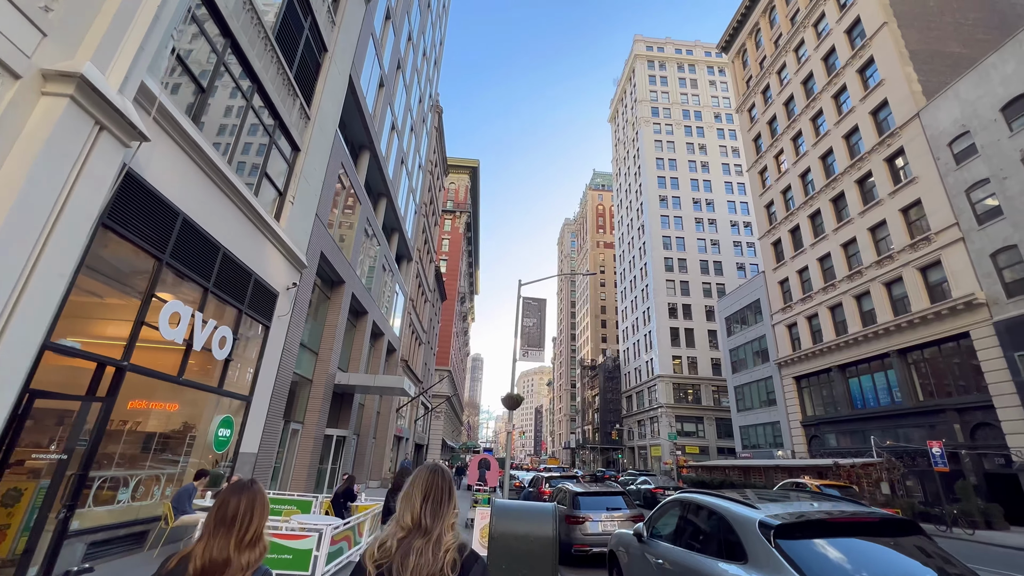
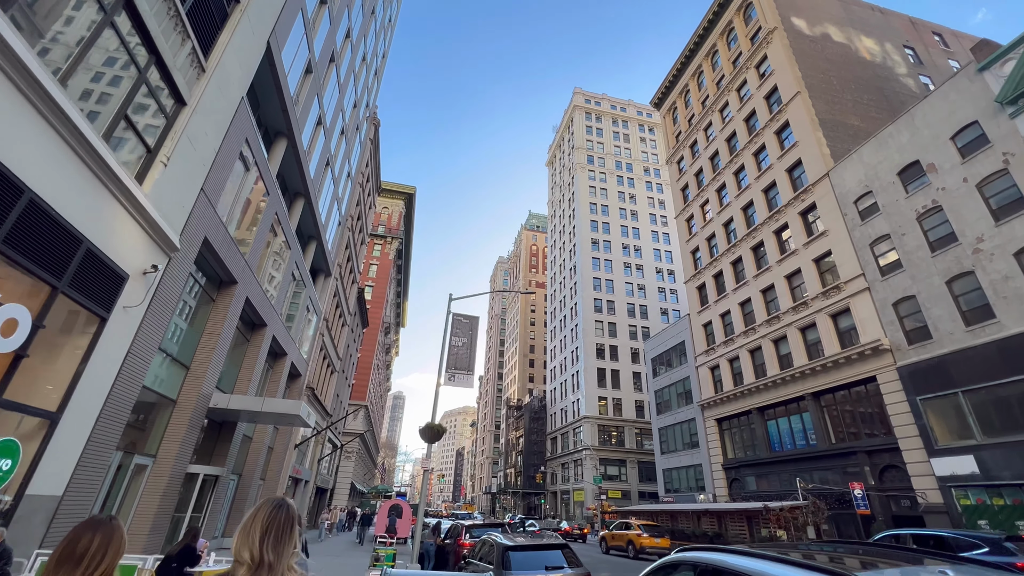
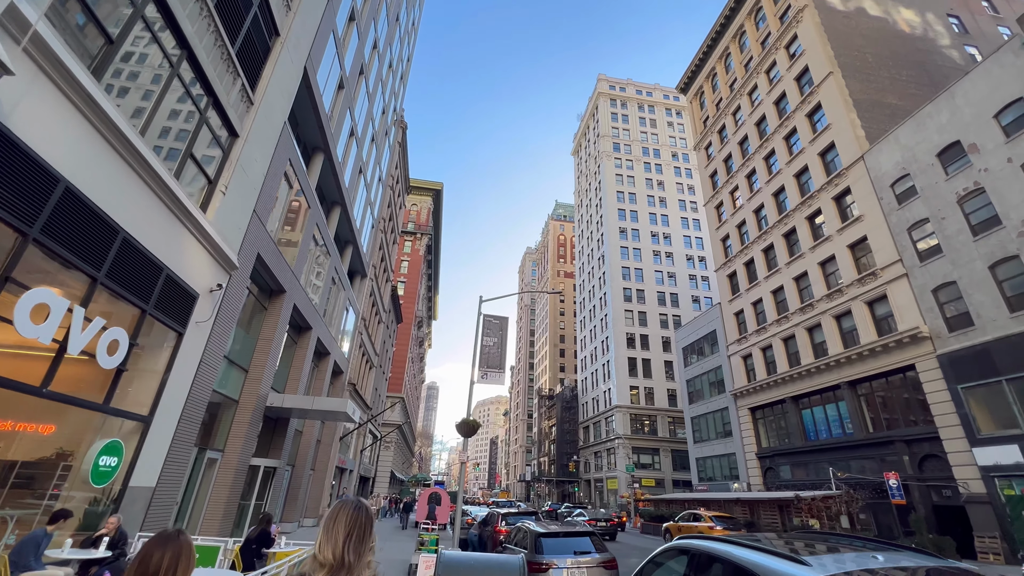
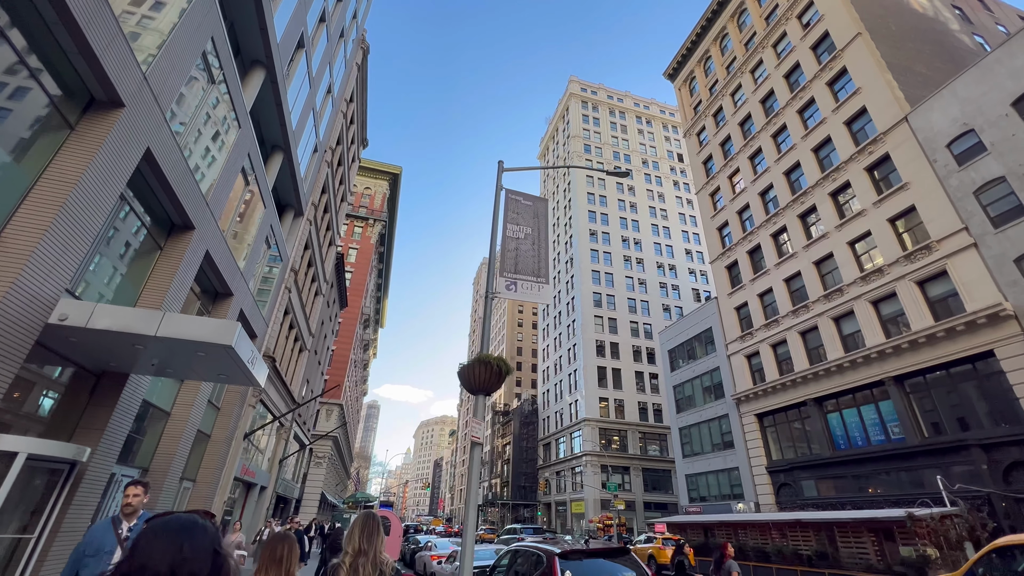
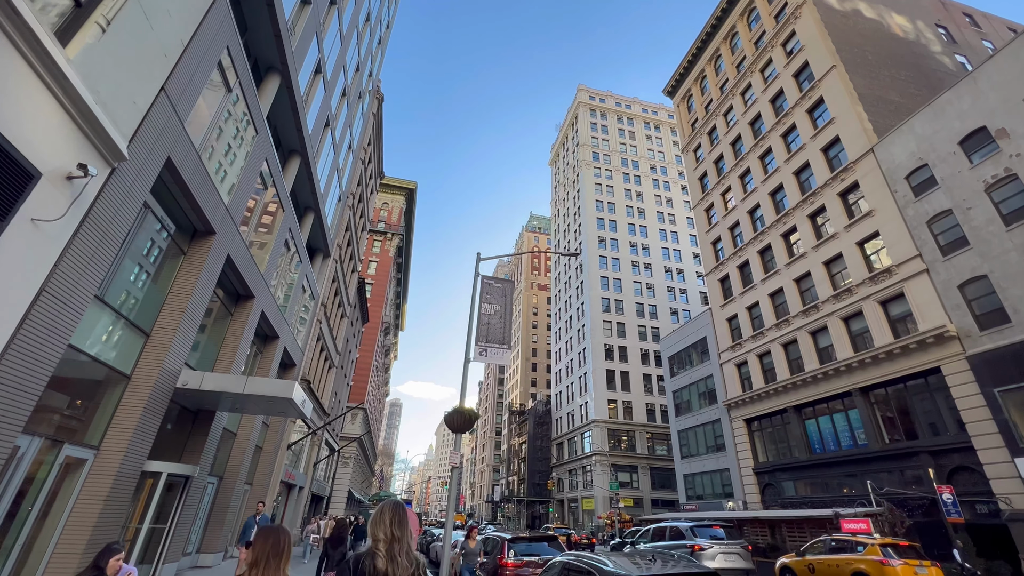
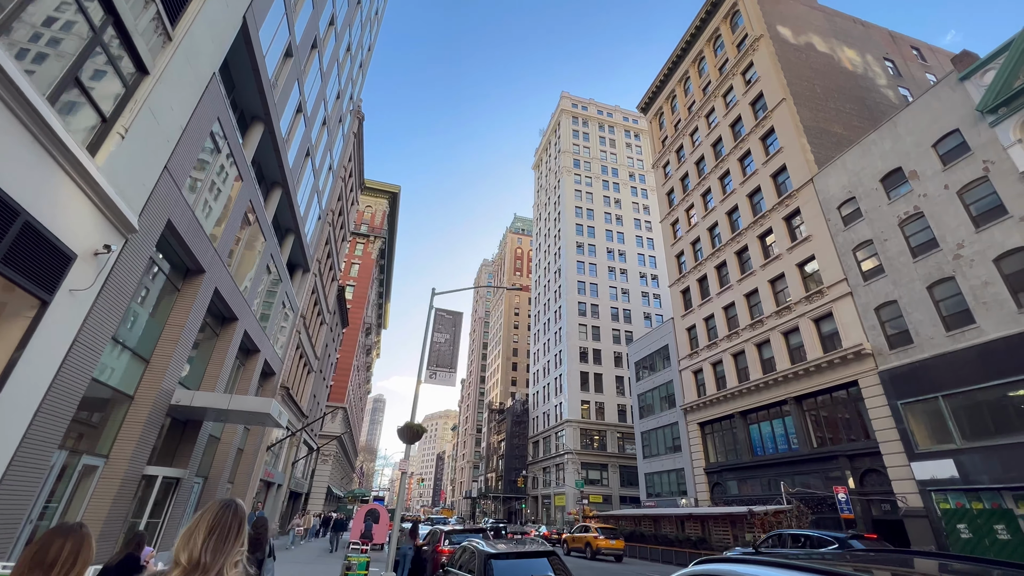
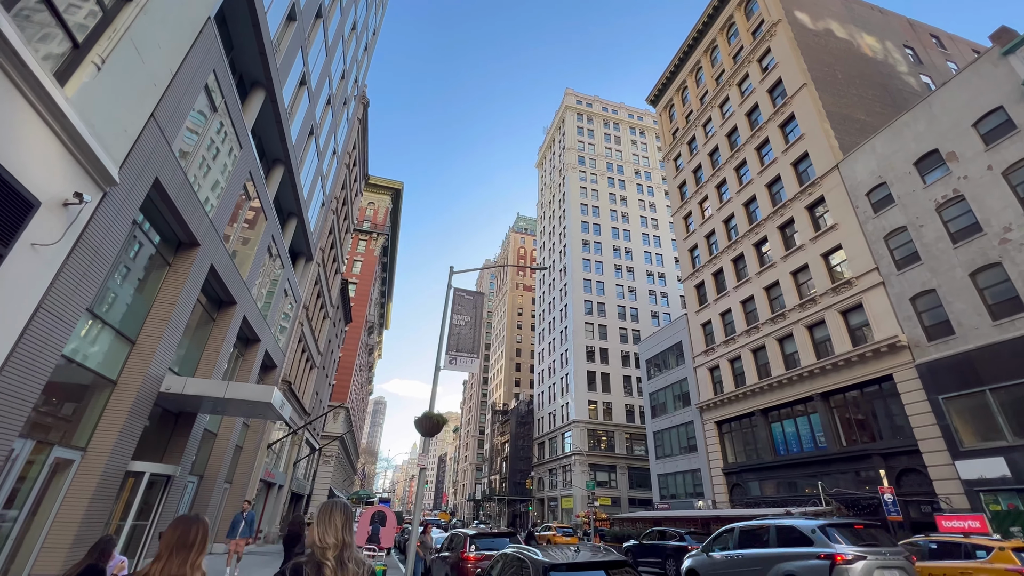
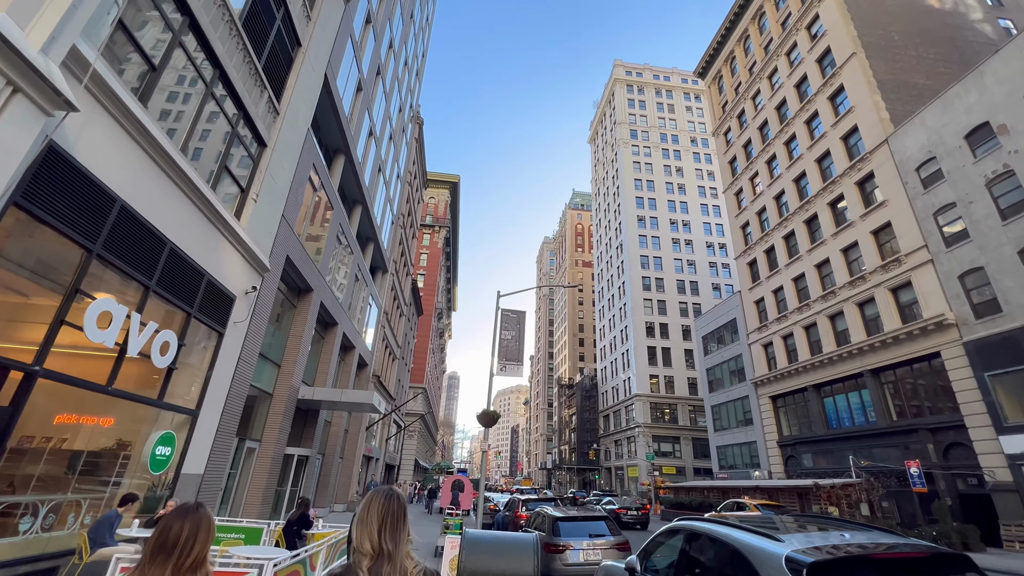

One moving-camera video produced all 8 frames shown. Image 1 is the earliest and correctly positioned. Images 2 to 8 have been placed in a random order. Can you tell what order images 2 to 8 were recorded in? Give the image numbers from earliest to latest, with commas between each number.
8, 3, 2, 6, 7, 5, 4
